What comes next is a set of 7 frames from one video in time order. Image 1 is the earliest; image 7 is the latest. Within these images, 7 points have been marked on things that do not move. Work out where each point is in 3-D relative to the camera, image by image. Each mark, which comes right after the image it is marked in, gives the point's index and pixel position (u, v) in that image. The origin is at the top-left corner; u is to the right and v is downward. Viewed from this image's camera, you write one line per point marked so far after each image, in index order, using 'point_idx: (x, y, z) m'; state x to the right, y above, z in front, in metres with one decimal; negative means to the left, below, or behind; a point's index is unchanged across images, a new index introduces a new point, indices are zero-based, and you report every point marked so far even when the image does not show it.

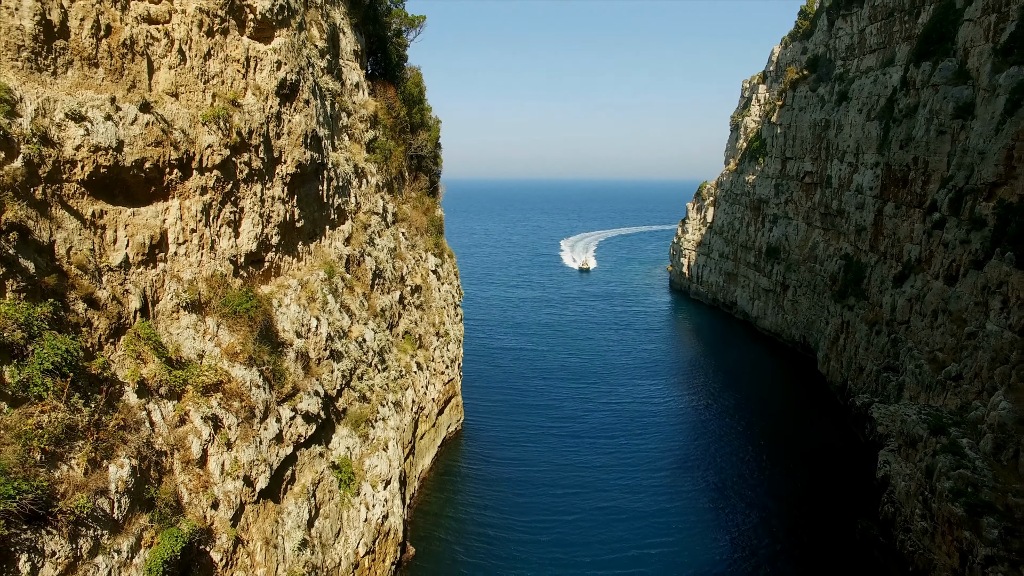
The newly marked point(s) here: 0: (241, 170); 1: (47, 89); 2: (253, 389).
0: (-4.8, +2.1, +12.3) m
1: (-5.7, +2.4, +8.7) m
2: (-4.4, -1.7, +11.7) m
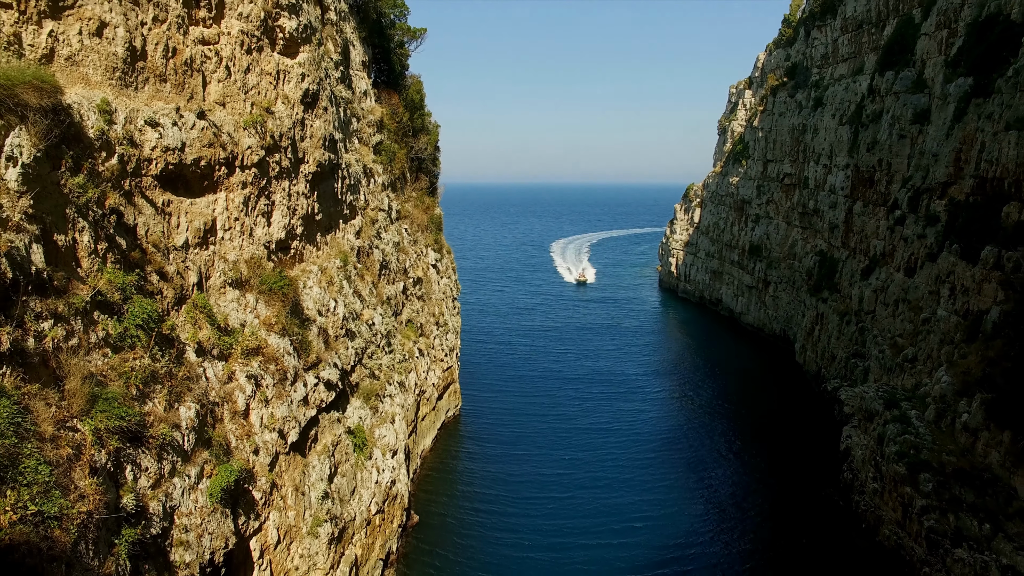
0: (-4.9, +2.5, +14.3) m
1: (-5.8, +2.8, +10.7) m
2: (-4.5, -1.3, +13.7) m
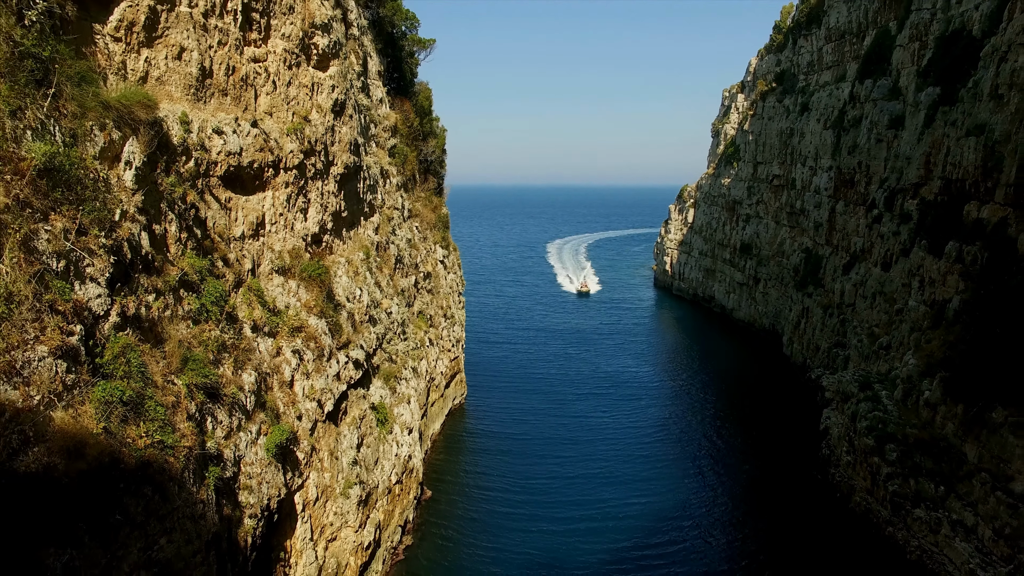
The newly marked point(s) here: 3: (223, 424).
0: (-4.7, +2.7, +16.2) m
1: (-5.5, +3.1, +12.6) m
2: (-4.3, -1.1, +15.6) m
3: (-4.6, -2.2, +11.3) m
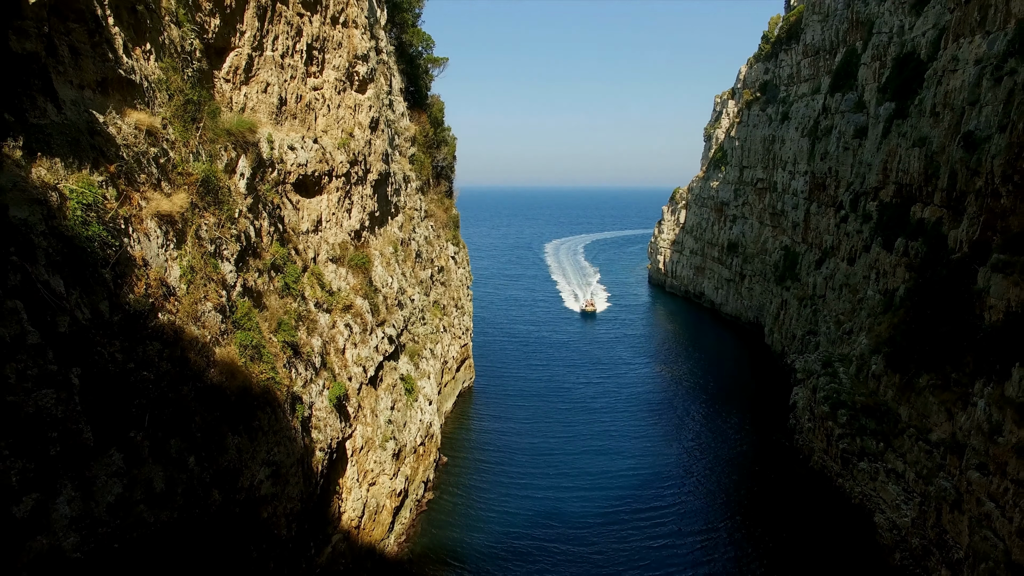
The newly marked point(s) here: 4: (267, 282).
0: (-4.4, +3.1, +19.6) m
1: (-5.2, +3.5, +16.0) m
2: (-4.0, -0.7, +19.0) m
3: (-4.4, -1.8, +14.7) m
4: (-4.8, +0.1, +13.8) m
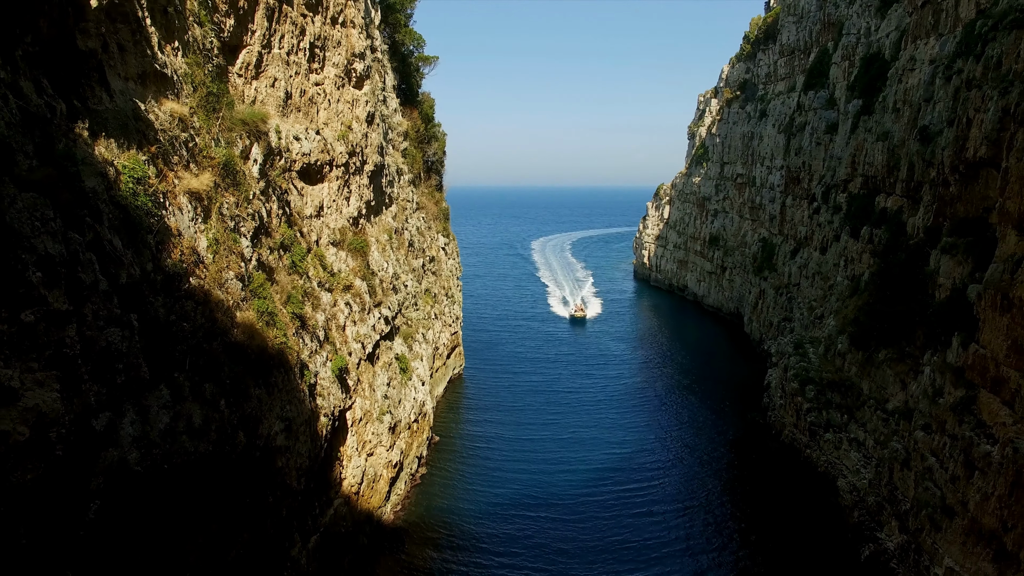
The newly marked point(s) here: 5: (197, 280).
0: (-4.8, +3.6, +21.0) m
1: (-5.5, +4.0, +17.3) m
2: (-4.3, -0.2, +20.4) m
3: (-4.6, -1.3, +16.1) m
4: (-5.1, +0.6, +15.1) m
5: (-4.8, +0.1, +10.8) m
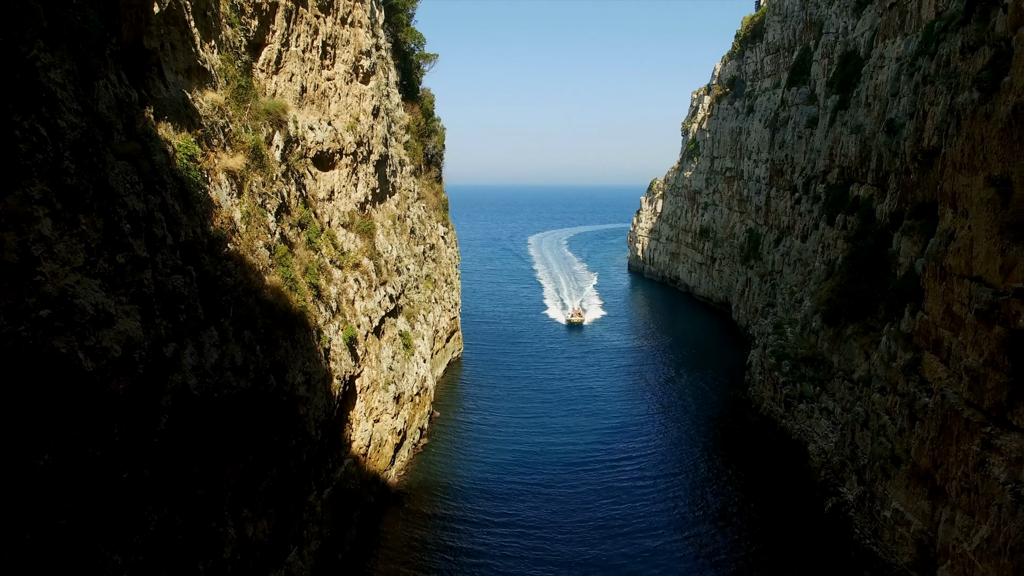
0: (-4.9, +4.3, +22.7) m
1: (-5.7, +4.7, +19.1) m
2: (-4.5, +0.5, +22.2) m
3: (-4.7, -0.7, +17.8) m
4: (-5.2, +1.3, +16.9) m
5: (-5.0, +0.8, +12.6) m
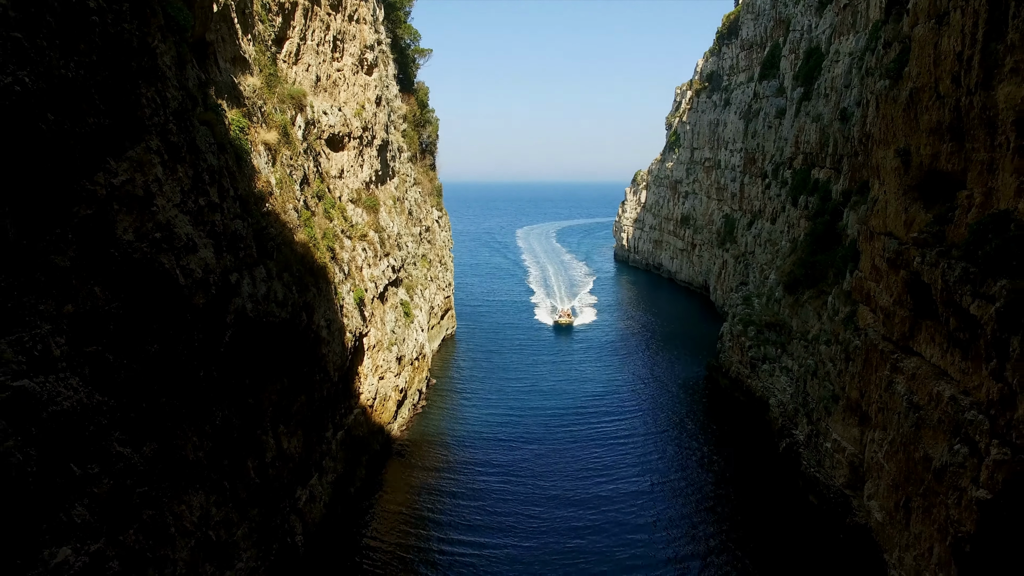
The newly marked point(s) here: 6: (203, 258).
0: (-5.2, +5.3, +25.2) m
1: (-6.0, +5.7, +21.6) m
2: (-4.8, +1.5, +24.7) m
3: (-5.0, +0.3, +20.3) m
4: (-5.4, +2.3, +19.4) m
5: (-5.1, +1.8, +15.1) m
6: (-4.8, +0.5, +11.0) m
